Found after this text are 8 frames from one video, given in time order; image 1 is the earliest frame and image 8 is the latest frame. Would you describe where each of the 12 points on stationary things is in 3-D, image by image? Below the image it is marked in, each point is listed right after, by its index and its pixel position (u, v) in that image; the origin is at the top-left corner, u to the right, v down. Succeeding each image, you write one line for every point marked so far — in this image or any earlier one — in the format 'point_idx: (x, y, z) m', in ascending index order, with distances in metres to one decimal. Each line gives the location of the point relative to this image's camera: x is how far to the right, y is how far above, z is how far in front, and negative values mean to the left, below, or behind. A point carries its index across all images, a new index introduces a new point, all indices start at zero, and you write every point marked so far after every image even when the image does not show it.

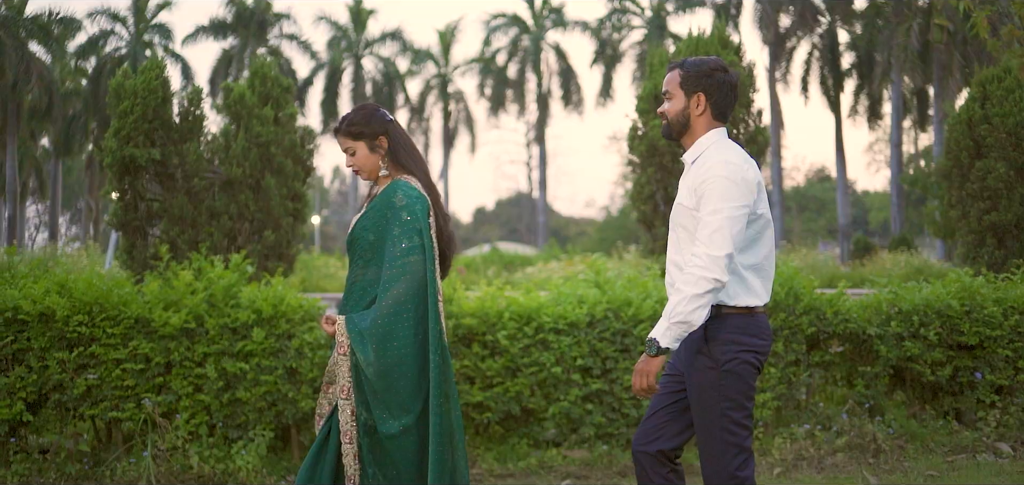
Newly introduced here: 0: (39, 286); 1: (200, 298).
0: (-2.7, -0.3, +5.4) m
1: (-1.8, -0.3, +5.4) m
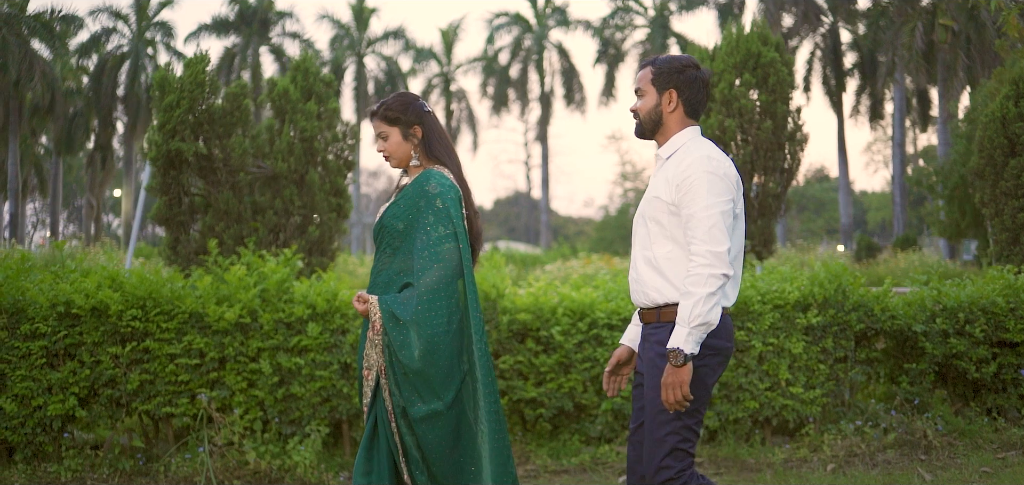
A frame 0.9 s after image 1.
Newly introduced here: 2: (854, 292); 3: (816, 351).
0: (-2.4, -0.2, +5.4) m
1: (-1.4, -0.3, +5.4) m
2: (+2.2, -0.3, +6.3) m
3: (+1.9, -0.7, +6.1) m
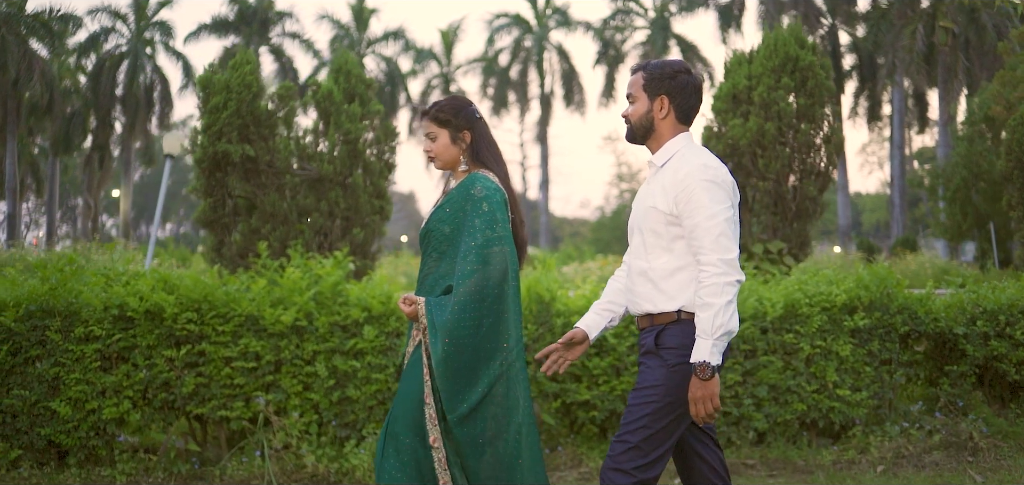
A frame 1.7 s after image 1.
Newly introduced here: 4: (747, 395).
0: (-2.1, -0.2, +5.4) m
1: (-1.1, -0.3, +5.4) m
2: (+2.5, -0.3, +6.3) m
3: (+2.2, -0.7, +6.1) m
4: (+1.4, -1.0, +5.9) m
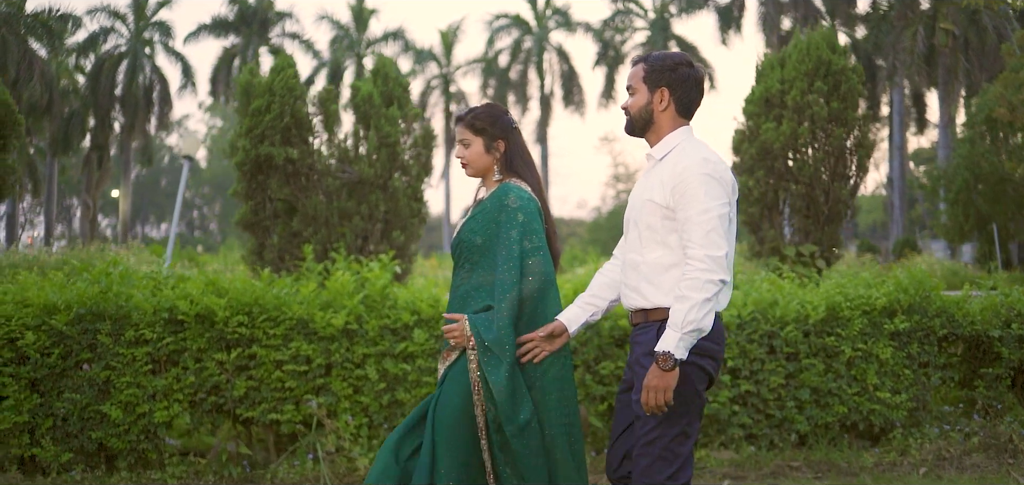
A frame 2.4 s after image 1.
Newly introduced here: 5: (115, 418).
0: (-1.8, -0.3, +5.4) m
1: (-0.9, -0.3, +5.4) m
2: (+2.8, -0.4, +6.3) m
3: (+2.5, -0.7, +6.1) m
4: (+1.7, -1.0, +5.9) m
5: (-2.2, -1.0, +5.2) m
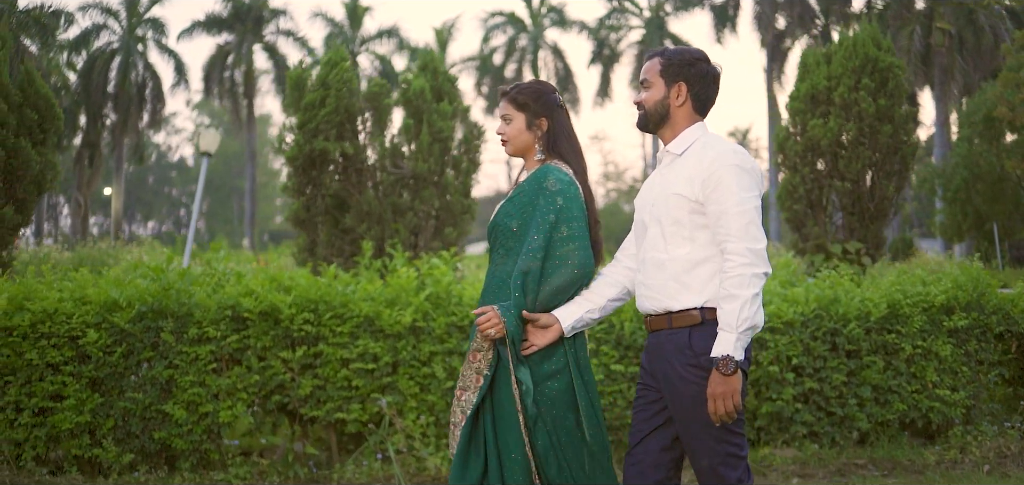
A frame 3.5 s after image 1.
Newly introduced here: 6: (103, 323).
0: (-1.4, -0.2, +5.3) m
1: (-0.5, -0.3, +5.3) m
2: (+3.2, -0.3, +6.3) m
3: (+2.9, -0.7, +6.1) m
4: (+2.1, -0.9, +5.9) m
5: (-1.8, -0.9, +5.1) m
6: (-2.2, -0.4, +5.1) m
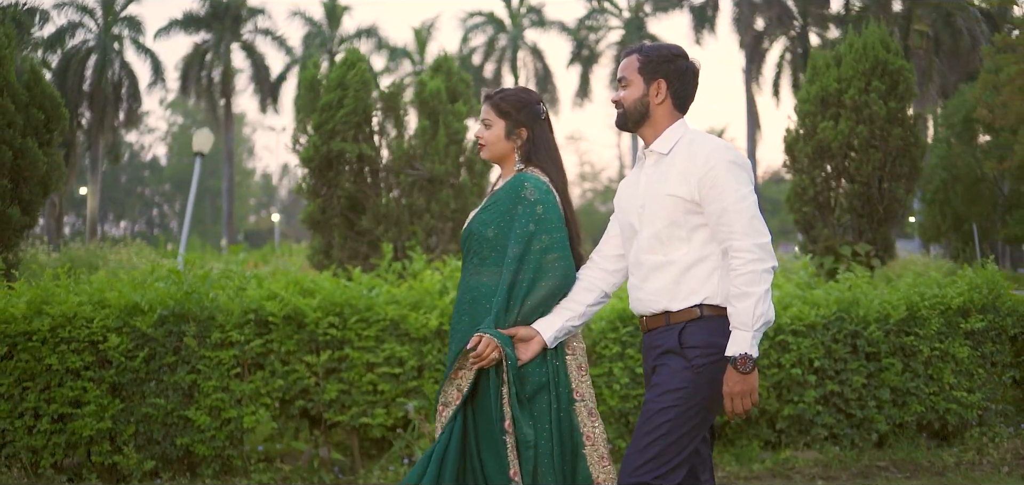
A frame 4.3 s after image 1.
0: (-1.3, -0.2, +5.2) m
1: (-0.3, -0.3, +5.2) m
2: (+3.3, -0.4, +6.4) m
3: (+3.0, -0.7, +6.2) m
4: (+2.2, -1.0, +5.9) m
5: (-1.6, -0.9, +5.0) m
6: (-2.0, -0.4, +5.0) m
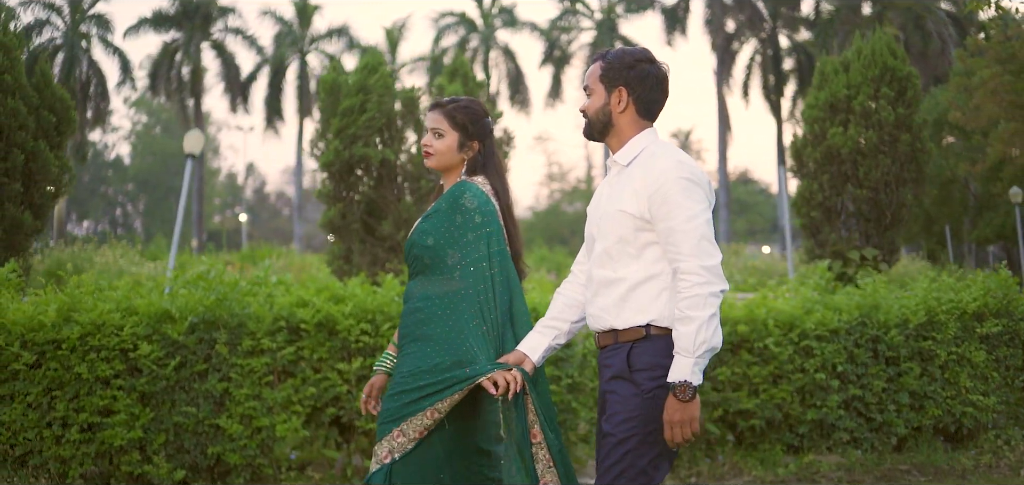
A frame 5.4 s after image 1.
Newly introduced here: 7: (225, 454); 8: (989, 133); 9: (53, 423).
0: (-1.1, -0.3, +5.1) m
1: (-0.2, -0.3, +5.2) m
2: (+3.4, -0.4, +6.5) m
3: (+3.1, -0.8, +6.3) m
4: (+2.4, -1.0, +6.0) m
5: (-1.4, -1.0, +5.0) m
6: (-1.8, -0.5, +4.9) m
7: (-1.5, -1.1, +5.0) m
8: (+9.9, +2.2, +19.7) m
9: (-2.3, -0.9, +4.8) m
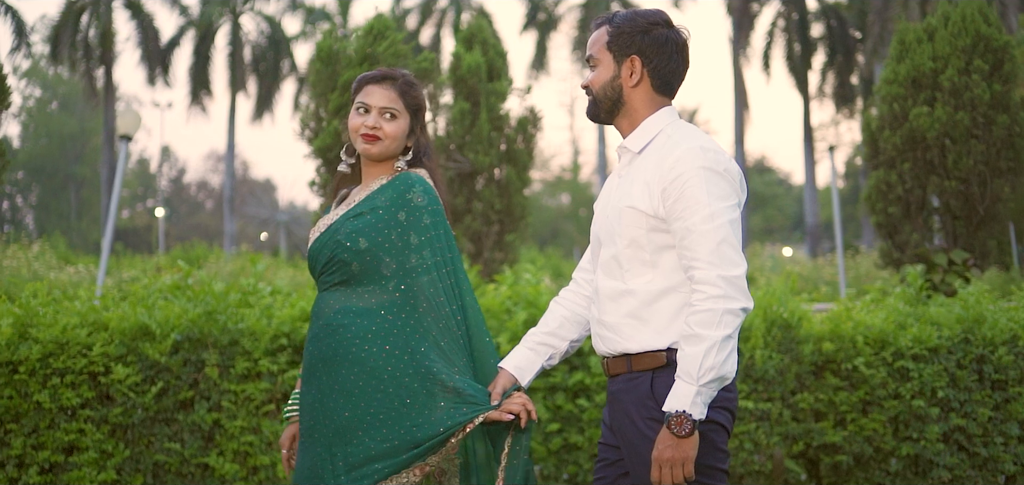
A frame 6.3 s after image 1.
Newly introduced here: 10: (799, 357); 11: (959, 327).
0: (-0.9, -0.3, +4.3) m
1: (0.0, -0.4, +4.4) m
2: (+3.6, -0.4, +5.6) m
3: (+3.4, -0.8, +5.4) m
4: (+2.6, -1.0, +5.1) m
5: (-1.2, -1.0, +4.1) m
6: (-1.6, -0.5, +4.1) m
7: (-1.3, -1.1, +4.1) m
8: (+10.3, +2.3, +18.7) m
9: (-2.1, -0.9, +4.0) m
10: (+1.4, -0.6, +4.7) m
11: (+2.3, -0.4, +5.0) m
